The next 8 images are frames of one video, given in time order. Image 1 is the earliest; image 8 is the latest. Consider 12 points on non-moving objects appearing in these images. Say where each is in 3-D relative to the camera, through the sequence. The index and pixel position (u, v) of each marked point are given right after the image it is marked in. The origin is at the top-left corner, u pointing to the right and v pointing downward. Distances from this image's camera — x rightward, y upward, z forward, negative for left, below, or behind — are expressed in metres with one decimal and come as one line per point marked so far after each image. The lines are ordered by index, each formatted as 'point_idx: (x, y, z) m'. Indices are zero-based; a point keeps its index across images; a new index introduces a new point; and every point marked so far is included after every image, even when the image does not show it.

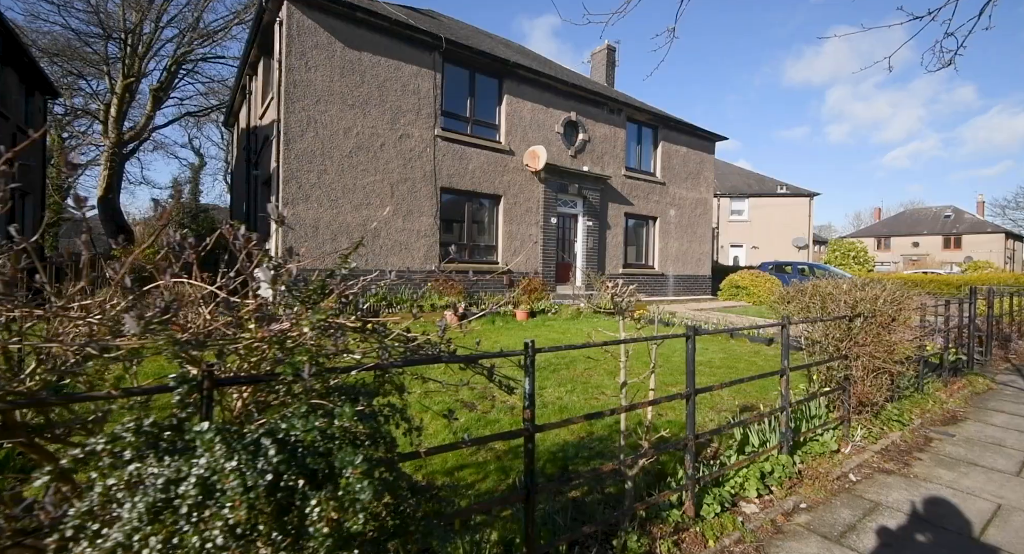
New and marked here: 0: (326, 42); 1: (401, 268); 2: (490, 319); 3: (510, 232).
0: (-3.8, +4.8, +9.7) m
1: (-2.5, +0.2, +10.5) m
2: (-0.4, -0.8, +8.9) m
3: (0.0, +1.2, +12.3) m
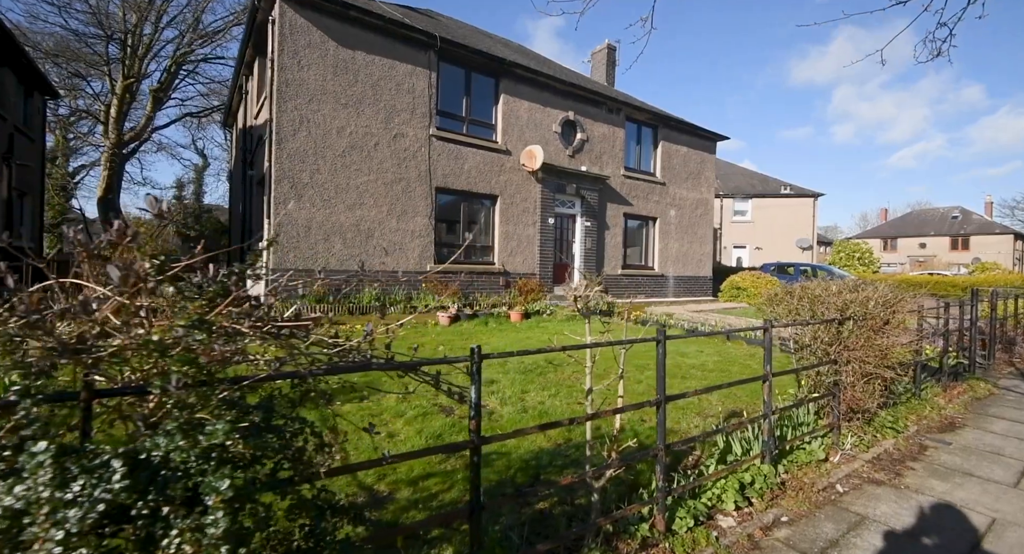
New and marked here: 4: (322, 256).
0: (-3.9, +4.7, +9.6) m
1: (-2.6, +0.2, +10.4) m
2: (-0.5, -0.8, +8.8) m
3: (-0.1, +1.2, +12.2) m
4: (-3.8, +0.4, +9.5) m
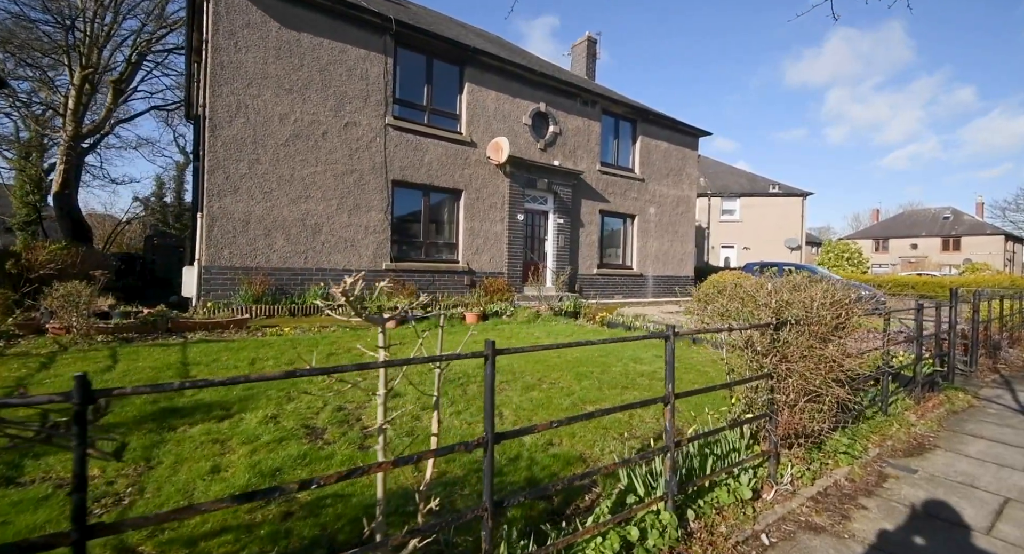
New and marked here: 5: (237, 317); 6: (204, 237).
0: (-4.7, +4.8, +9.0) m
1: (-3.4, +0.2, +9.7) m
2: (-1.4, -0.8, +8.1) m
3: (-1.0, +1.2, +11.5) m
4: (-4.7, +0.4, +8.9) m
5: (-4.2, -0.6, +7.2) m
6: (-5.4, +0.7, +8.3) m
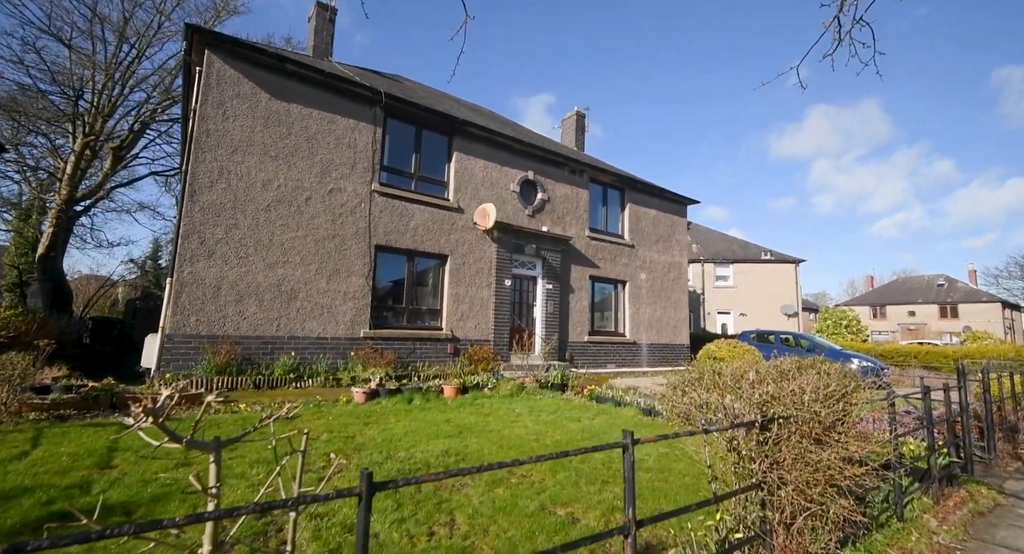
0: (-5.0, +3.5, +9.1) m
1: (-3.7, -1.1, +9.3) m
2: (-1.7, -1.9, +7.6) m
3: (-1.3, -0.4, +11.2) m
4: (-5.0, -0.8, +8.4) m
5: (-4.5, -1.6, +6.7) m
6: (-5.7, -0.4, +8.0) m
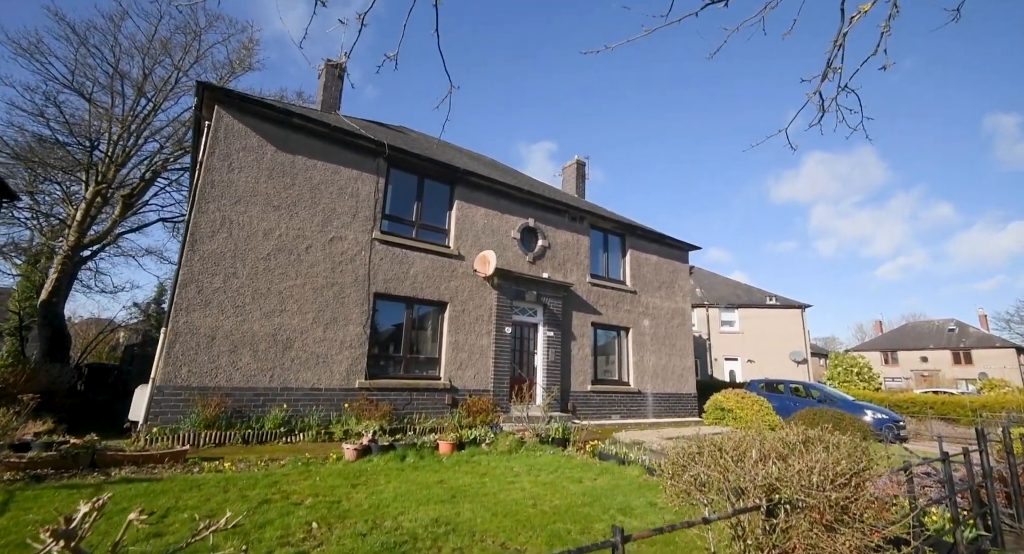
0: (-5.0, +2.6, +9.3) m
1: (-3.7, -2.0, +9.1) m
2: (-1.7, -2.7, +7.3) m
3: (-1.3, -1.5, +11.0) m
4: (-5.0, -1.6, +8.3) m
5: (-4.6, -2.3, +6.5) m
6: (-5.7, -1.3, +7.8) m
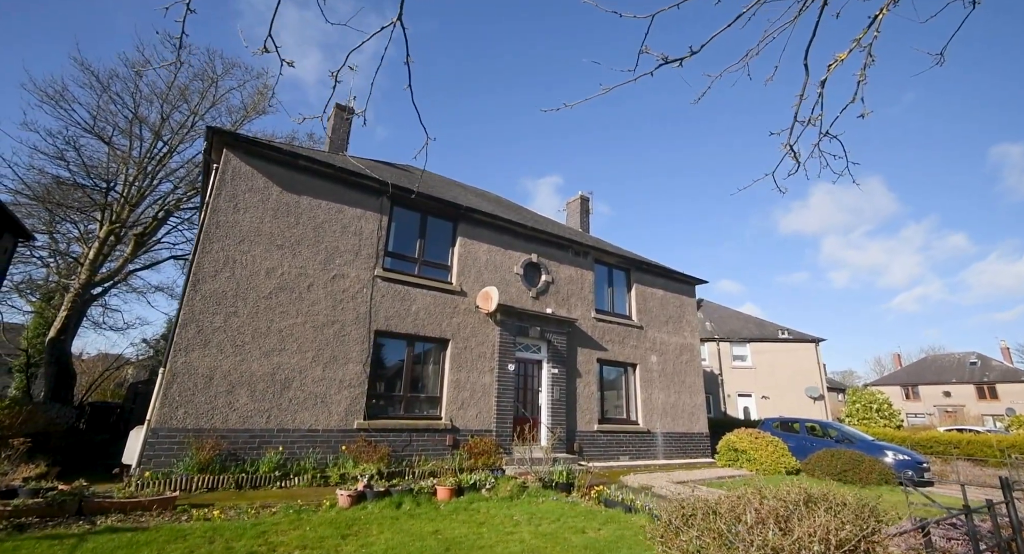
0: (-5.0, +1.8, +9.5) m
1: (-3.7, -2.8, +8.9) m
2: (-1.7, -3.3, +7.0) m
3: (-1.2, -2.4, +10.8) m
4: (-5.0, -2.3, +8.2) m
5: (-4.6, -2.9, +6.3) m
6: (-5.7, -1.9, +7.8) m
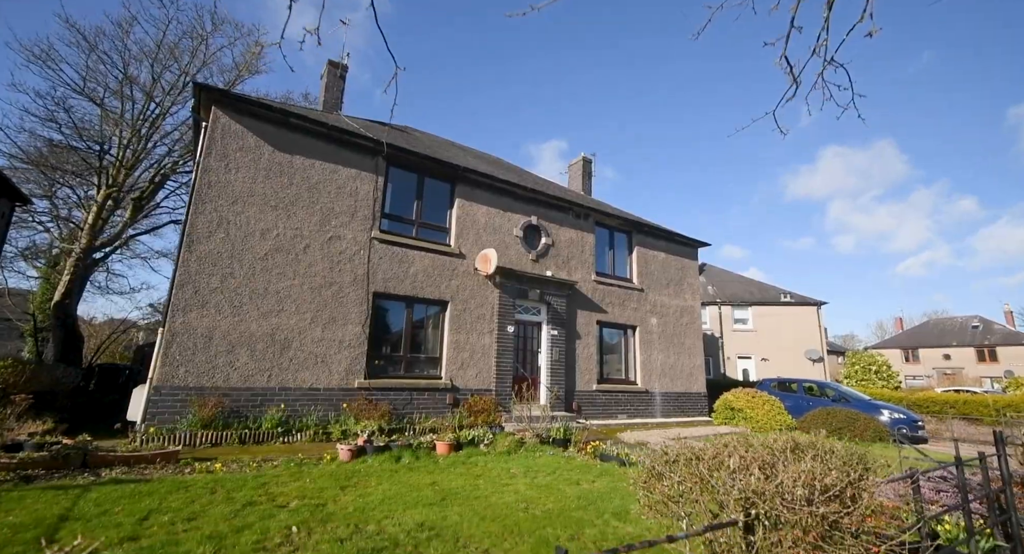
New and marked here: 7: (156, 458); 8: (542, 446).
0: (-5.1, +2.6, +9.3) m
1: (-3.7, -2.0, +9.0) m
2: (-1.8, -2.7, +7.2) m
3: (-1.3, -1.5, +10.9) m
4: (-5.0, -1.6, +8.3) m
5: (-4.6, -2.3, +6.4) m
6: (-5.8, -1.3, +7.8) m
7: (-4.7, -2.4, +6.2) m
8: (+0.5, -2.9, +8.3) m
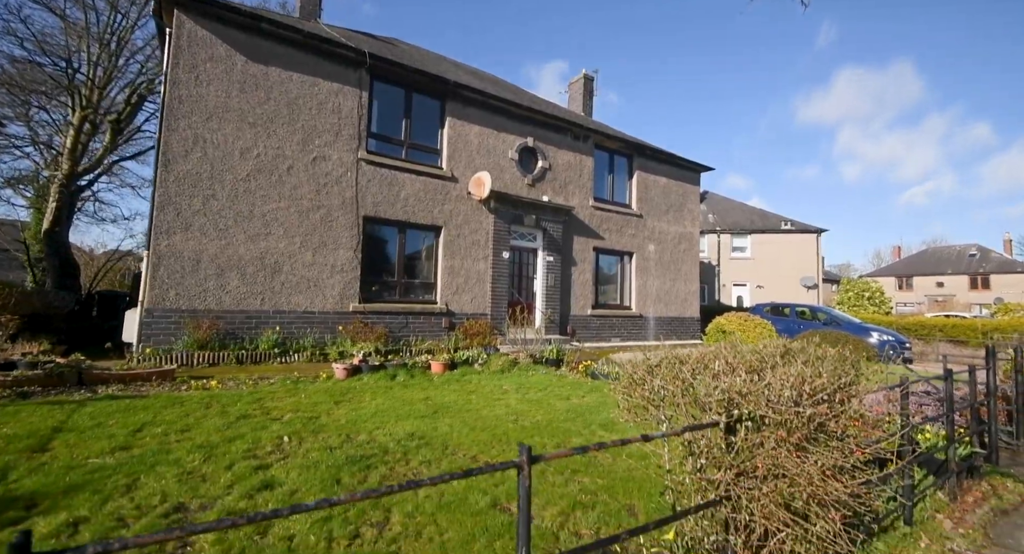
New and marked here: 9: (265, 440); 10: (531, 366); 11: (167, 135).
0: (-5.2, +4.0, +8.6) m
1: (-3.9, -0.6, +9.0) m
2: (-1.9, -1.5, +7.3) m
3: (-1.4, +0.2, +10.8) m
4: (-5.2, -0.3, +8.2) m
5: (-4.7, -1.2, +6.5) m
6: (-5.9, 0.0, +7.7) m
7: (-4.8, -1.3, +6.3) m
8: (+0.4, -1.6, +8.4) m
9: (-2.2, -1.4, +4.2) m
10: (+0.3, -1.6, +8.4) m
11: (-5.8, +2.4, +8.0) m
